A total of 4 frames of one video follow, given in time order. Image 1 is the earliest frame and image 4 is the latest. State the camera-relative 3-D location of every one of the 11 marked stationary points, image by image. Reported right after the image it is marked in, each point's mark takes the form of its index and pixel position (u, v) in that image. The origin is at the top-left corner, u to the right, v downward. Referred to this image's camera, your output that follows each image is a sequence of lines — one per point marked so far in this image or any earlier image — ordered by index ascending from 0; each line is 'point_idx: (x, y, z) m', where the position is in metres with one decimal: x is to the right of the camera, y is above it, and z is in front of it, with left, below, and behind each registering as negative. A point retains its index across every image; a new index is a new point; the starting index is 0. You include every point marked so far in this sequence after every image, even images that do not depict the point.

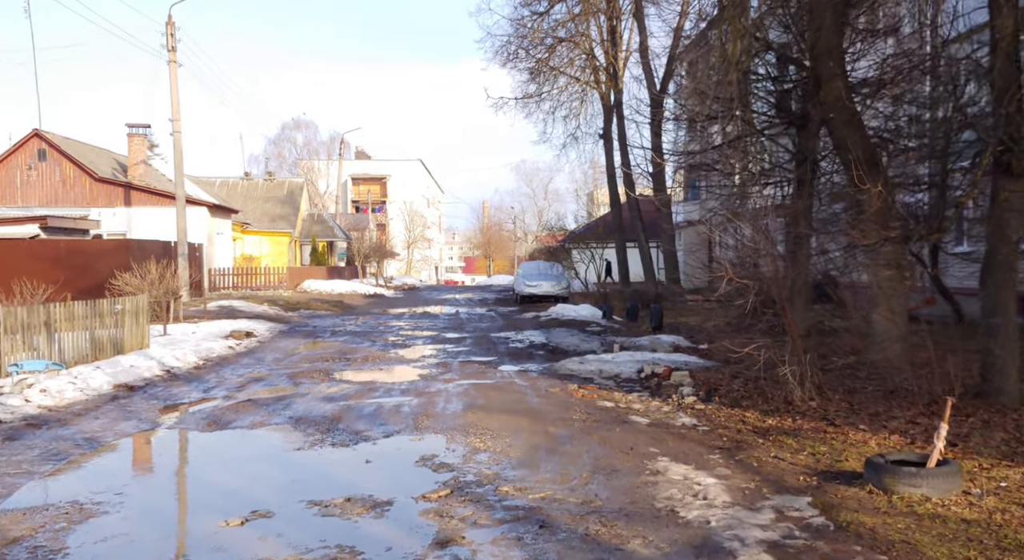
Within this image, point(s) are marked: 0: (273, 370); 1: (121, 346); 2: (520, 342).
0: (-3.3, -1.3, +11.4) m
1: (-5.9, -1.0, +12.4) m
2: (+0.1, -1.2, +15.2) m
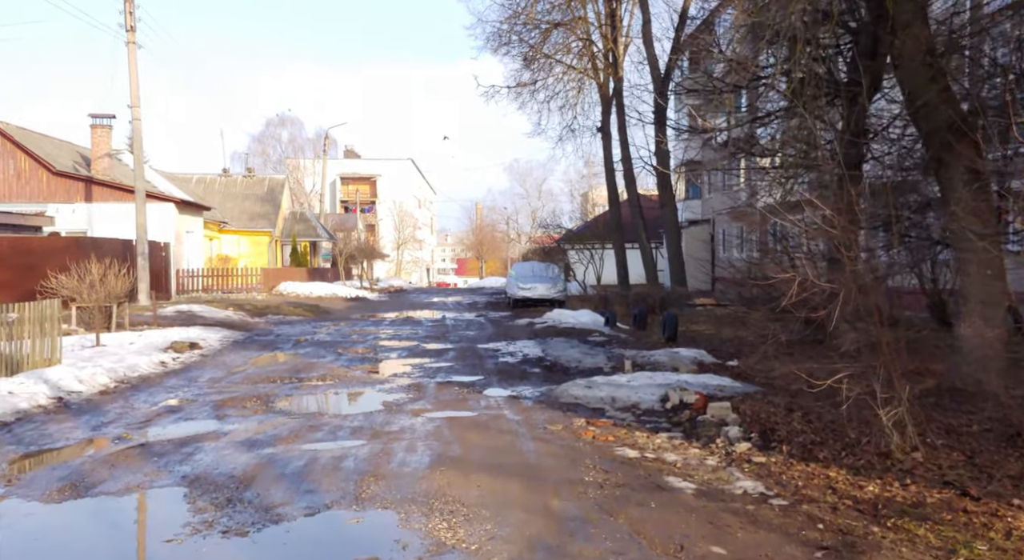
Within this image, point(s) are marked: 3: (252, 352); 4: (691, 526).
0: (-3.4, -1.3, +9.1) m
1: (-6.0, -1.0, +10.0) m
2: (0.0, -1.2, +12.8) m
3: (-4.4, -1.2, +13.9) m
4: (+1.0, -1.3, +4.5) m
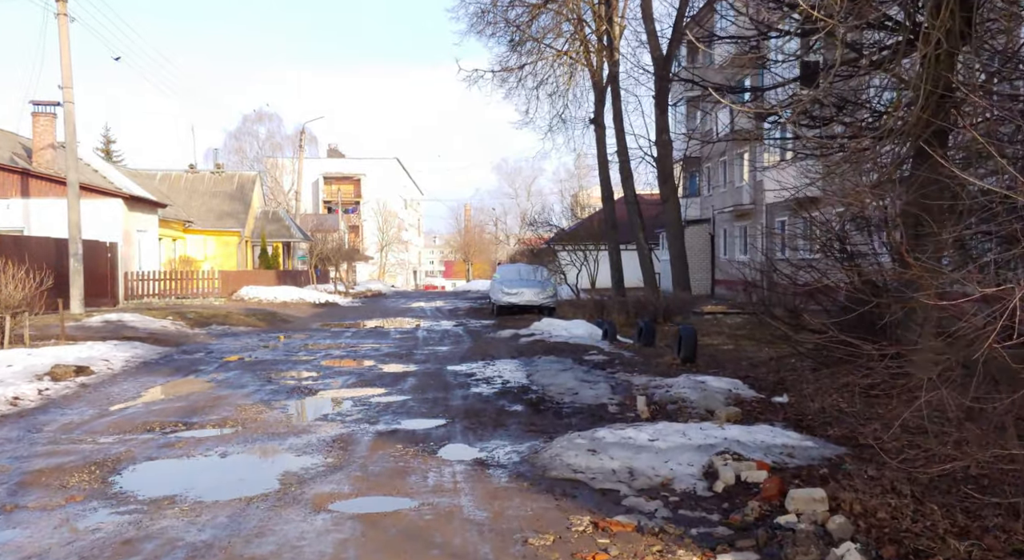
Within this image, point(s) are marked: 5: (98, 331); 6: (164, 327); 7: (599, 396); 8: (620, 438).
0: (-3.7, -1.4, +6.1) m
1: (-6.3, -1.1, +7.1) m
2: (-0.3, -1.3, +9.9) m
3: (-4.7, -1.3, +10.9) m
4: (+0.8, -1.4, +1.6) m
5: (-8.7, -1.1, +17.4) m
6: (-7.8, -1.0, +18.6) m
7: (+0.9, -1.2, +8.8) m
8: (+0.8, -1.1, +6.0) m
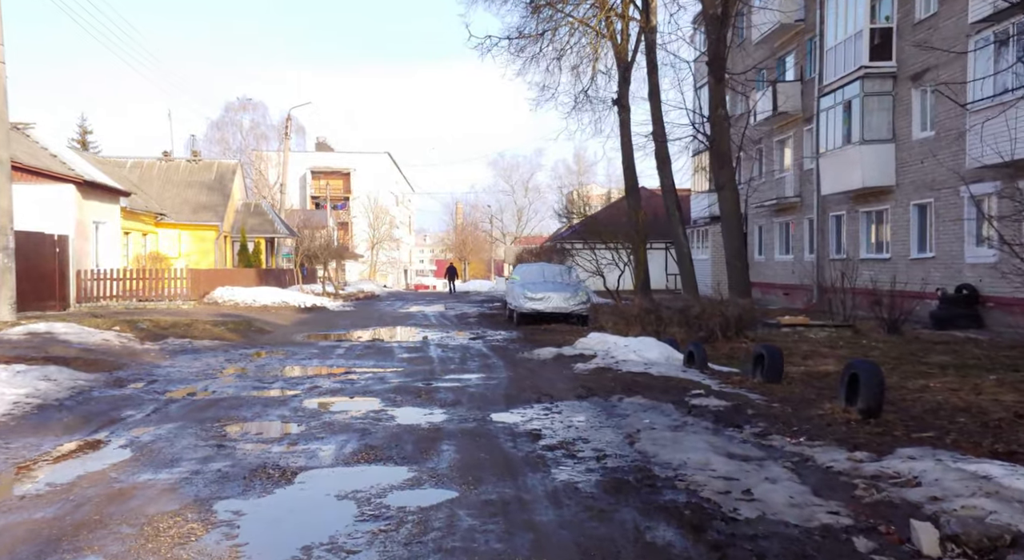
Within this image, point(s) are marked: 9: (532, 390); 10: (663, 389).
0: (-2.9, -1.4, +2.2) m
1: (-5.5, -1.1, +3.1) m
2: (+0.4, -1.4, +6.0) m
3: (-3.9, -1.3, +6.9) m
4: (+1.7, -1.5, -2.3) m
5: (-8.0, -1.1, +13.3) m
6: (-7.1, -1.1, +14.5) m
7: (+1.7, -1.3, +4.9) m
8: (+1.6, -1.2, +2.1) m
9: (+0.2, -1.3, +9.6) m
10: (+1.7, -1.2, +9.1) m
